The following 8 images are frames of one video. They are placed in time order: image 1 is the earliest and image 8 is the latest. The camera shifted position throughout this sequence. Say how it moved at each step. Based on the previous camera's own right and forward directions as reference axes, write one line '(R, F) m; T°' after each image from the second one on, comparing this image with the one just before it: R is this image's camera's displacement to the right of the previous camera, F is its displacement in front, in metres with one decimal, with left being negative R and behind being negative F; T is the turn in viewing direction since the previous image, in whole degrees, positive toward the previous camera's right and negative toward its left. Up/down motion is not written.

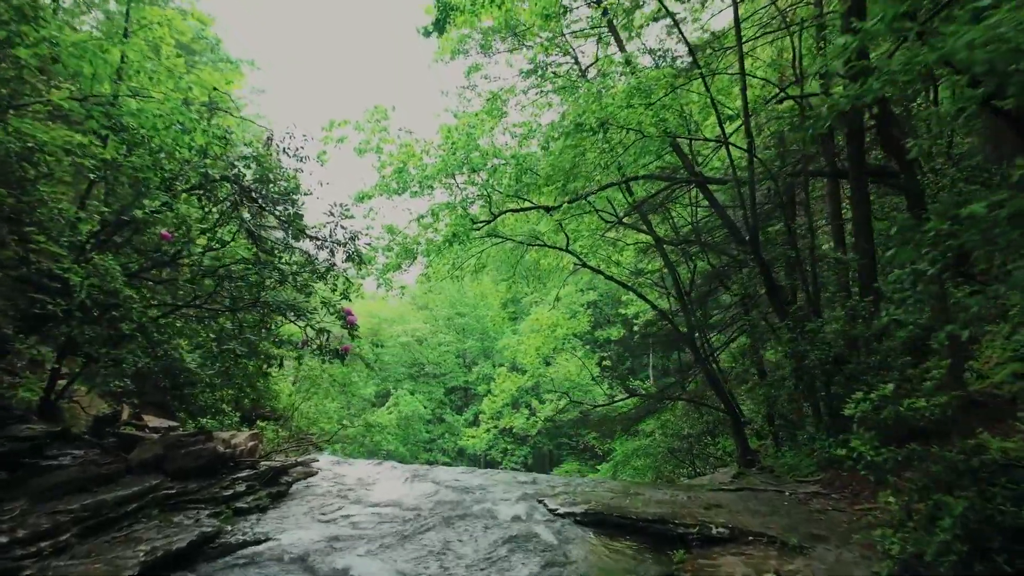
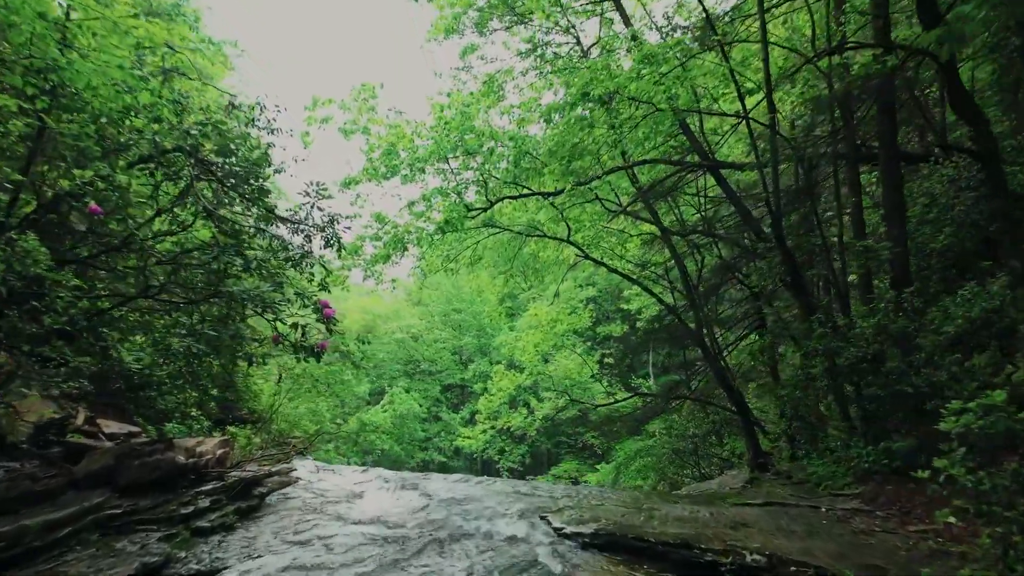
(0.0, +0.6) m; 0°
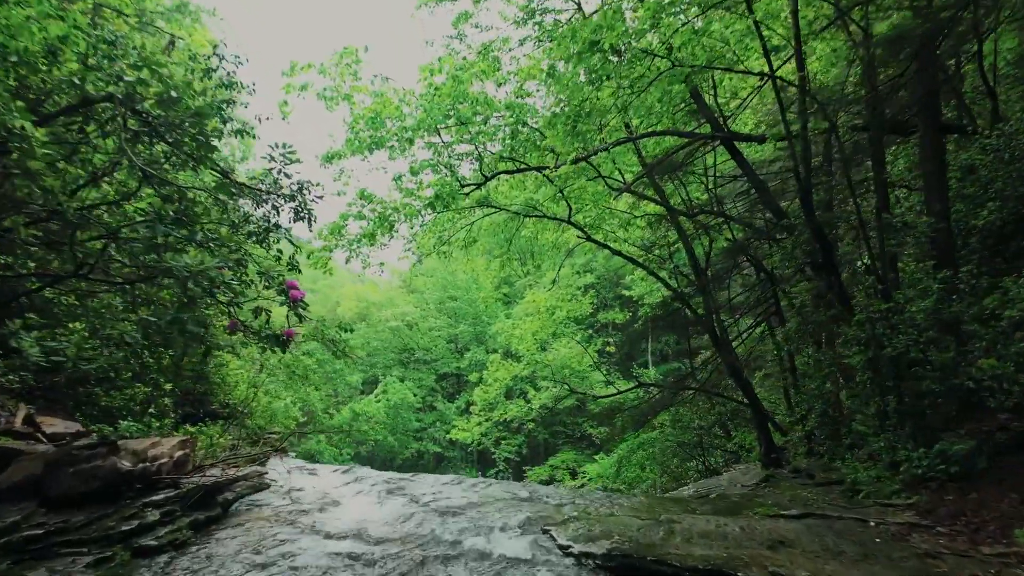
(0.0, +0.7) m; 0°
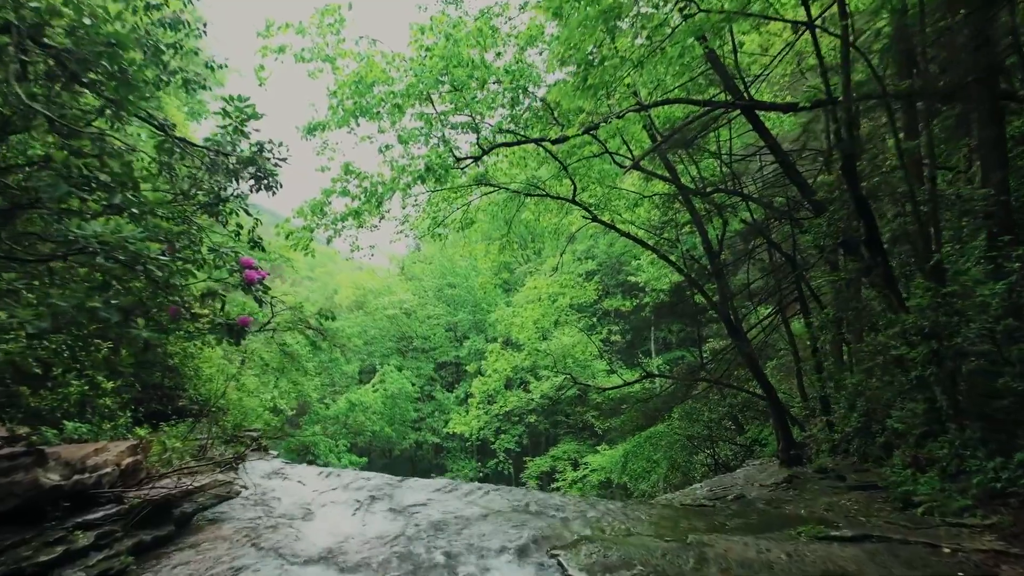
(0.0, +0.7) m; 0°
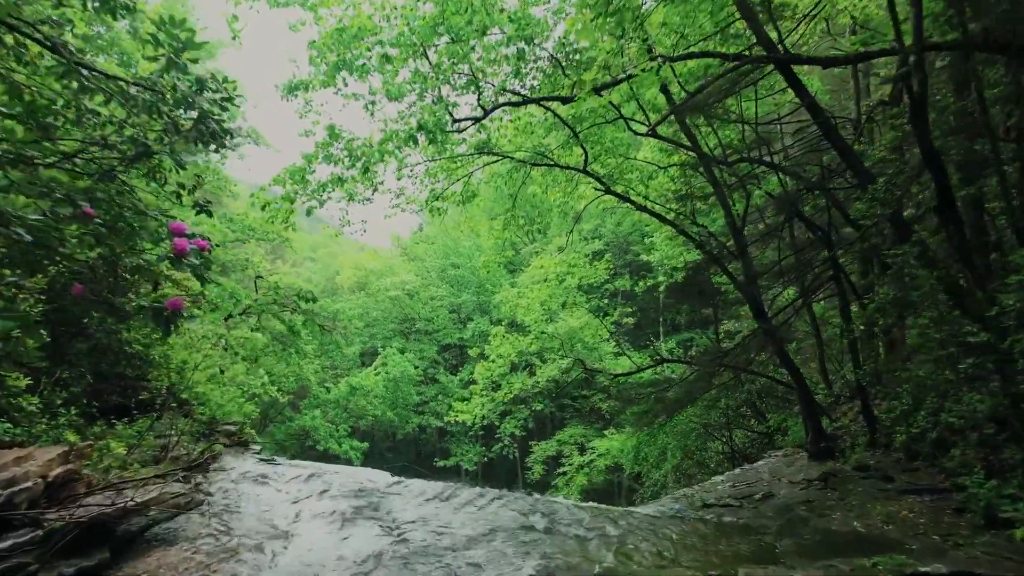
(0.0, +0.7) m; 0°
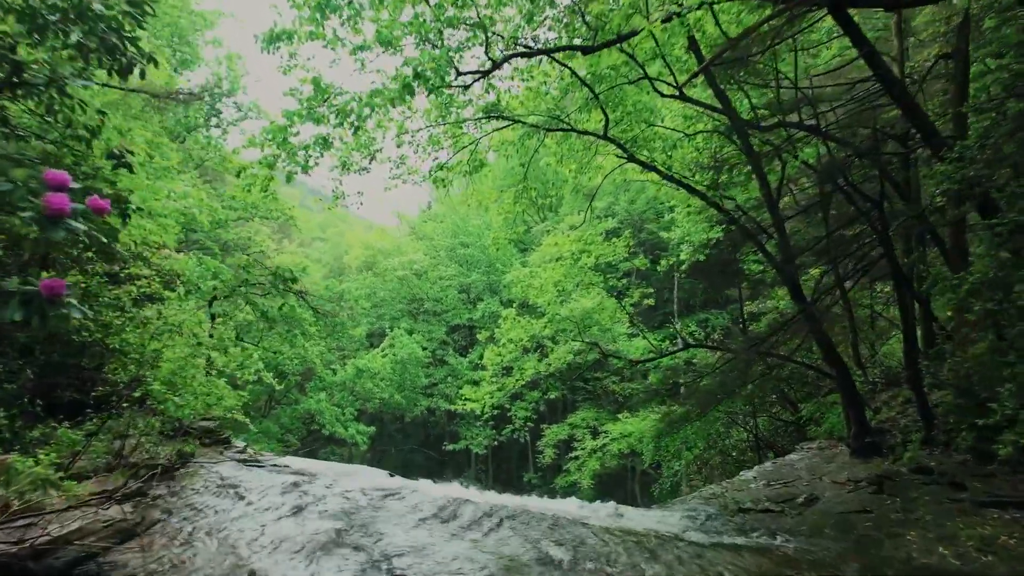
(0.0, +0.8) m; -1°
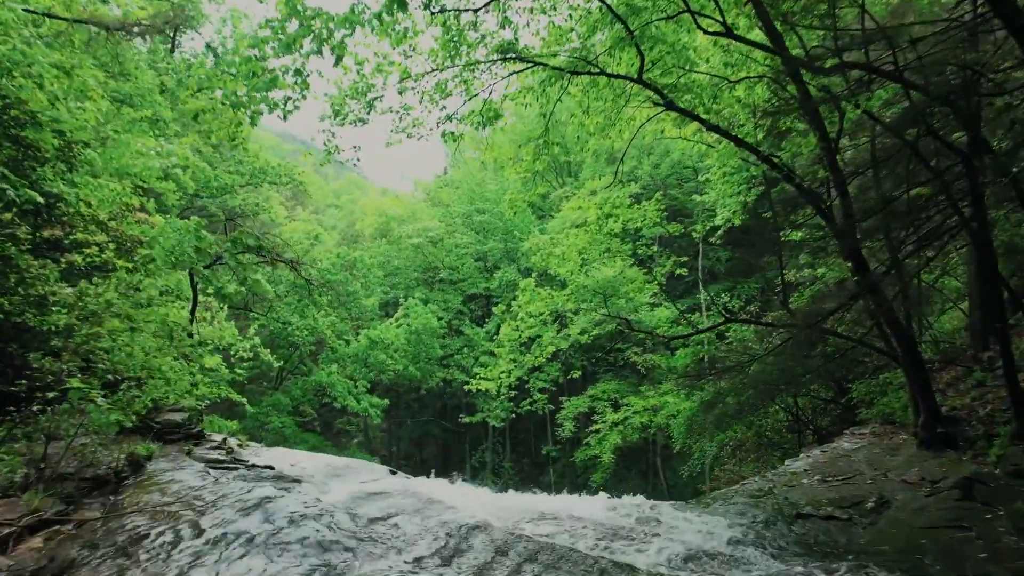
(0.0, +0.9) m; -1°
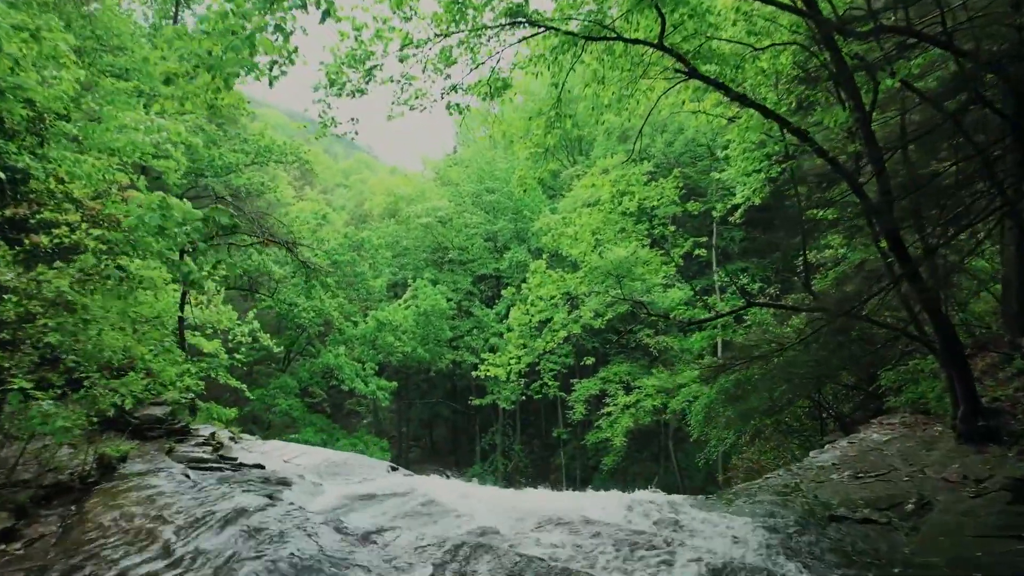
(0.0, +0.4) m; -1°
